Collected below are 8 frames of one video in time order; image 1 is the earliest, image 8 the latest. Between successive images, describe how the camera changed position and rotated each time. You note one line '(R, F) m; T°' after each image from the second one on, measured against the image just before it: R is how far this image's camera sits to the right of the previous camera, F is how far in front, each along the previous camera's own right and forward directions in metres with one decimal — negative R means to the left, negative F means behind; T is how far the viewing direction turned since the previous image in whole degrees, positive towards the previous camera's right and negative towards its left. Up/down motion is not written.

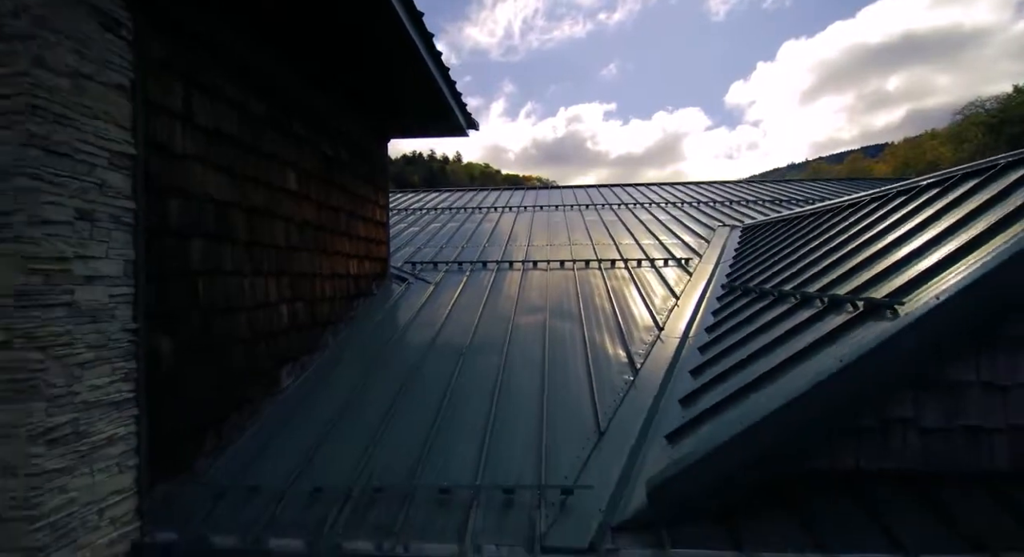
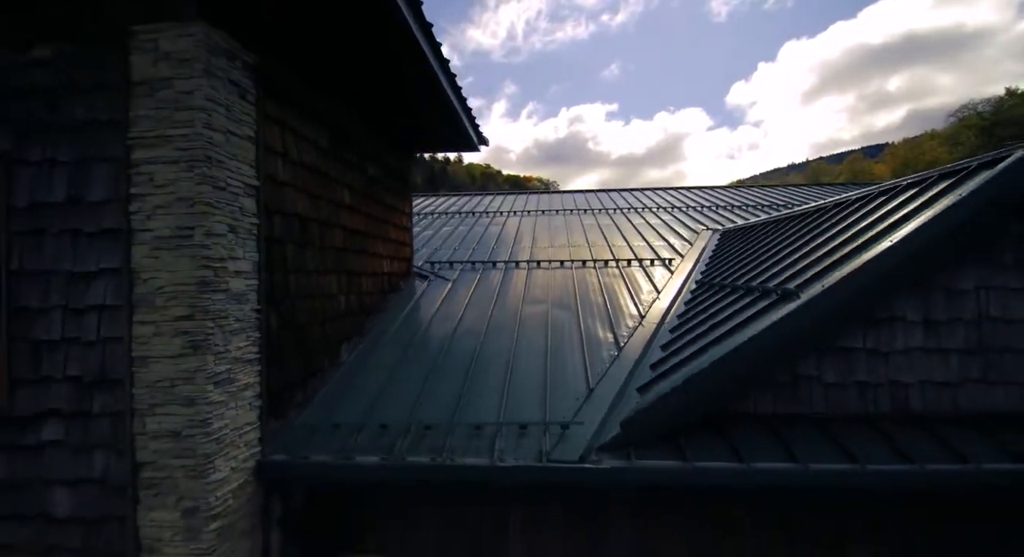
(-0.1, -1.1) m; 0°
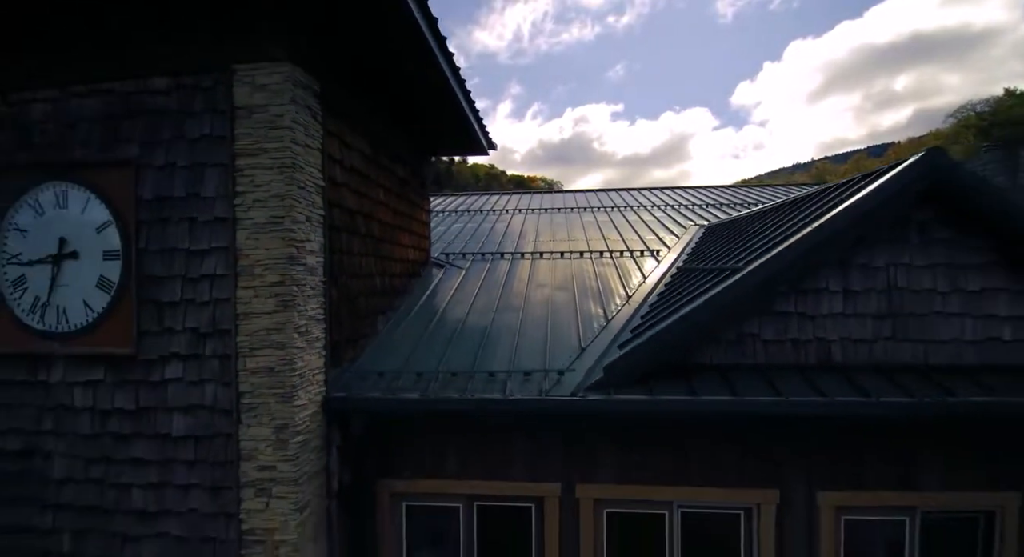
(0.0, -1.1) m; 0°
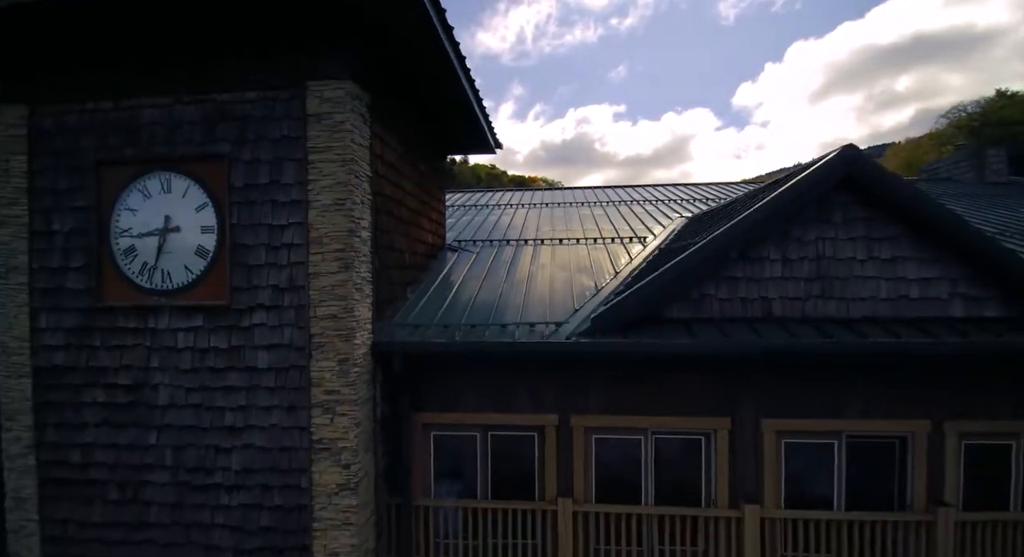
(0.0, -1.3) m; 0°
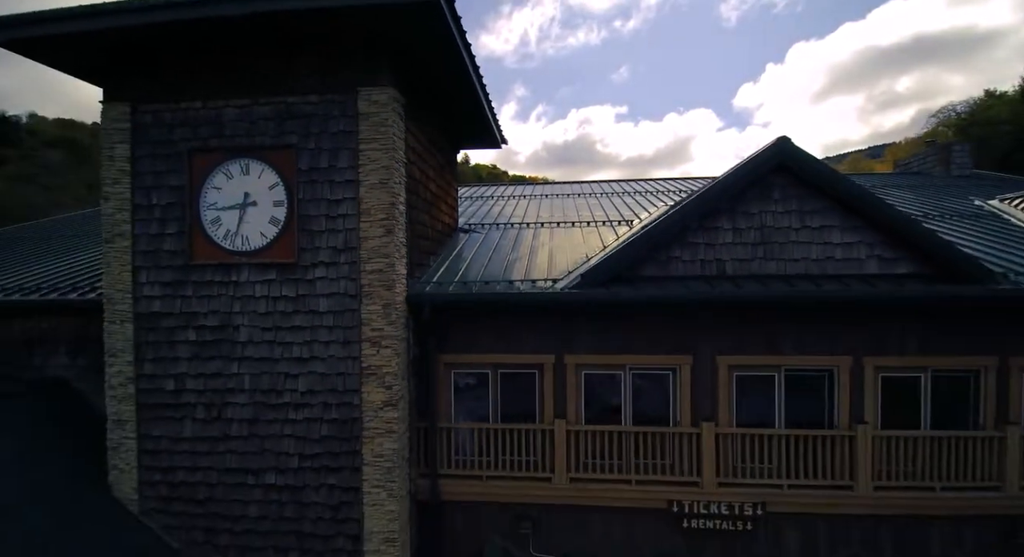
(0.0, -1.6) m; 0°
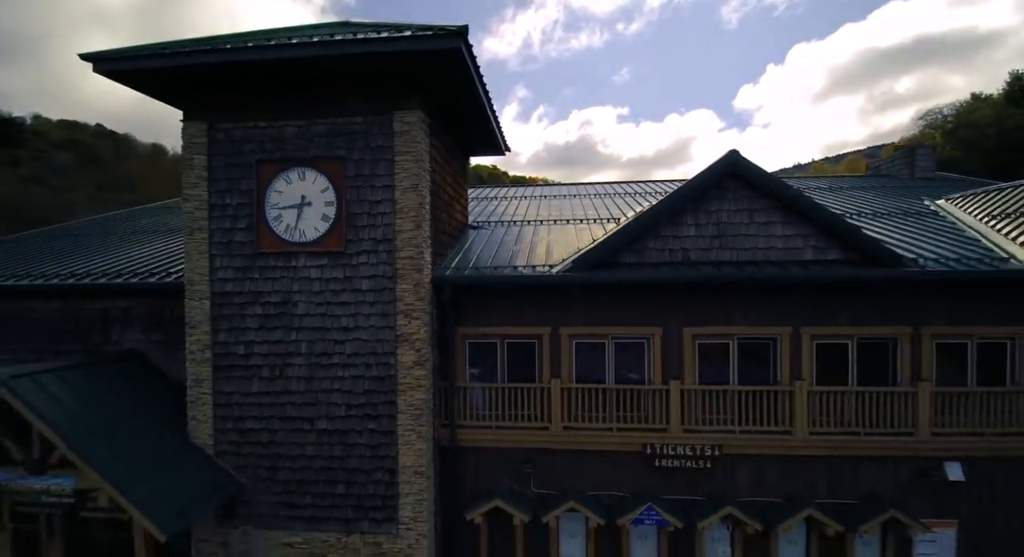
(0.0, -1.8) m; 0°
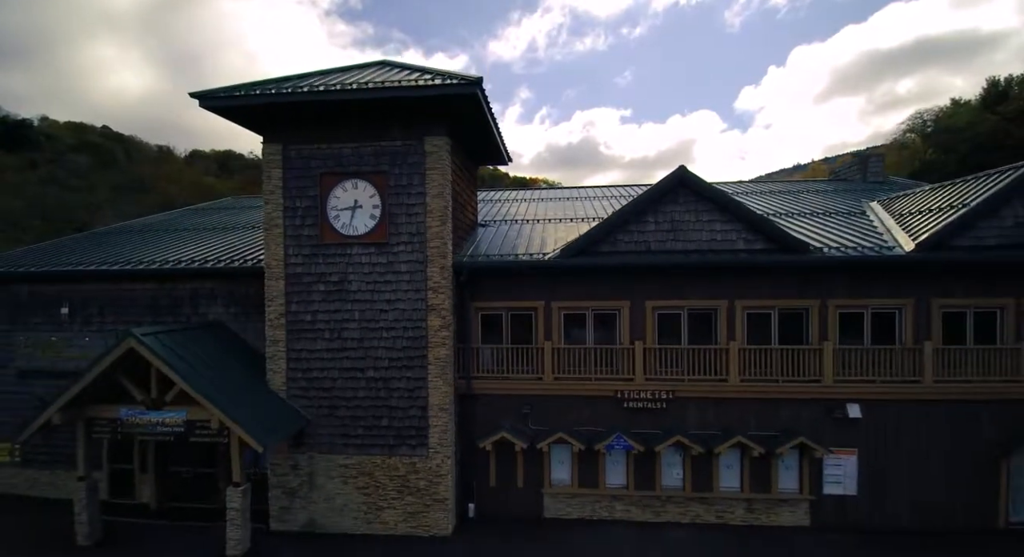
(0.0, -3.0) m; 0°
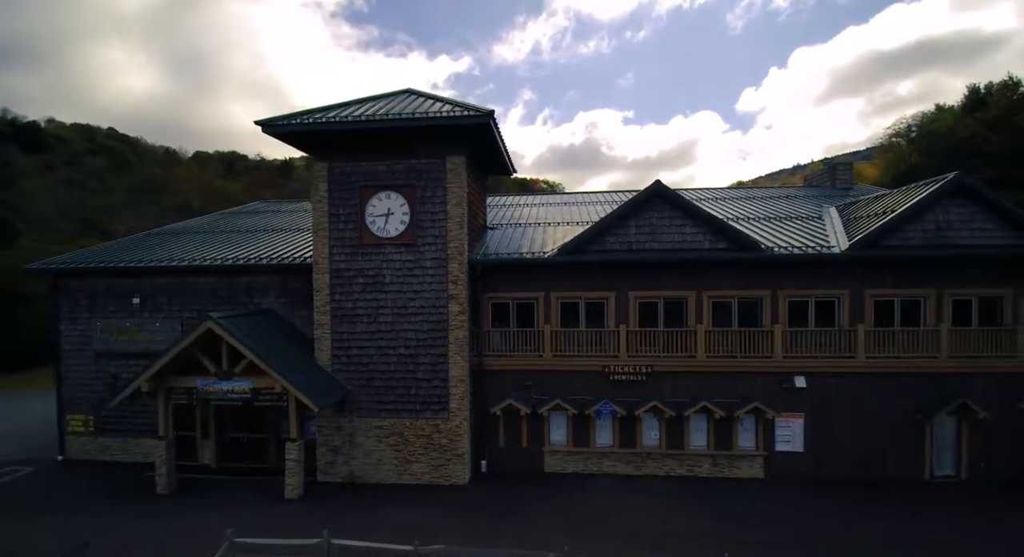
(-0.1, -2.7) m; 0°
